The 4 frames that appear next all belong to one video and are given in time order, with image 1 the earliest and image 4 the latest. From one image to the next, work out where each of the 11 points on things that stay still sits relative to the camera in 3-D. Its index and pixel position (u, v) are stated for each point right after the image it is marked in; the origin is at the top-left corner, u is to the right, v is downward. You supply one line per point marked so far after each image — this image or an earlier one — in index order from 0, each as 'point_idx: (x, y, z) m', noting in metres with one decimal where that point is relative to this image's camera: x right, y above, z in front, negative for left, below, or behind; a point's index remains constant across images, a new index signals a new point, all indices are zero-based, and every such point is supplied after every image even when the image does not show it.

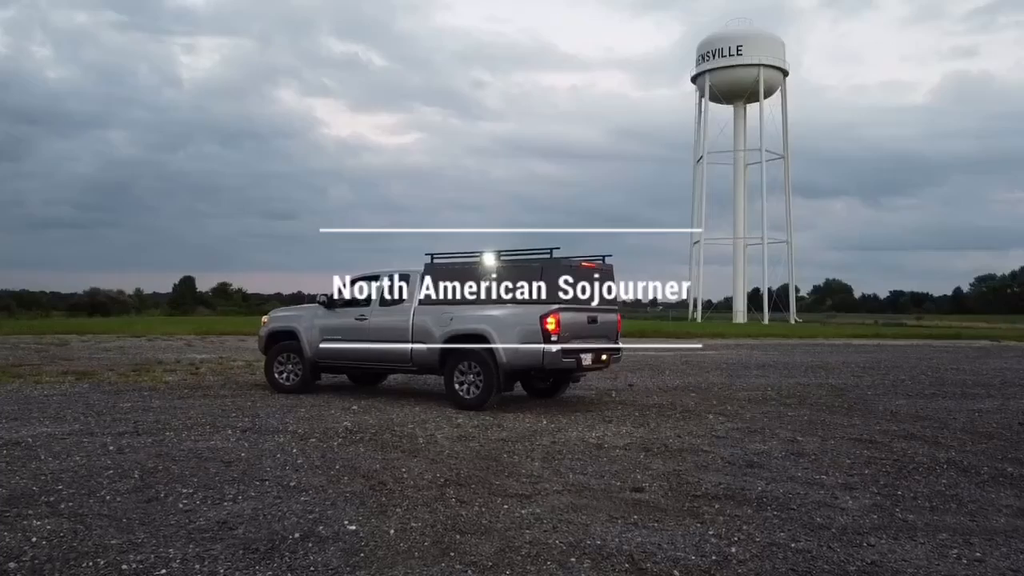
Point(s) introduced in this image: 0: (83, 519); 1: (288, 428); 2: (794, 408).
0: (-2.7, -1.4, +5.4) m
1: (-2.5, -1.5, +9.5) m
2: (+4.0, -1.7, +12.5) m
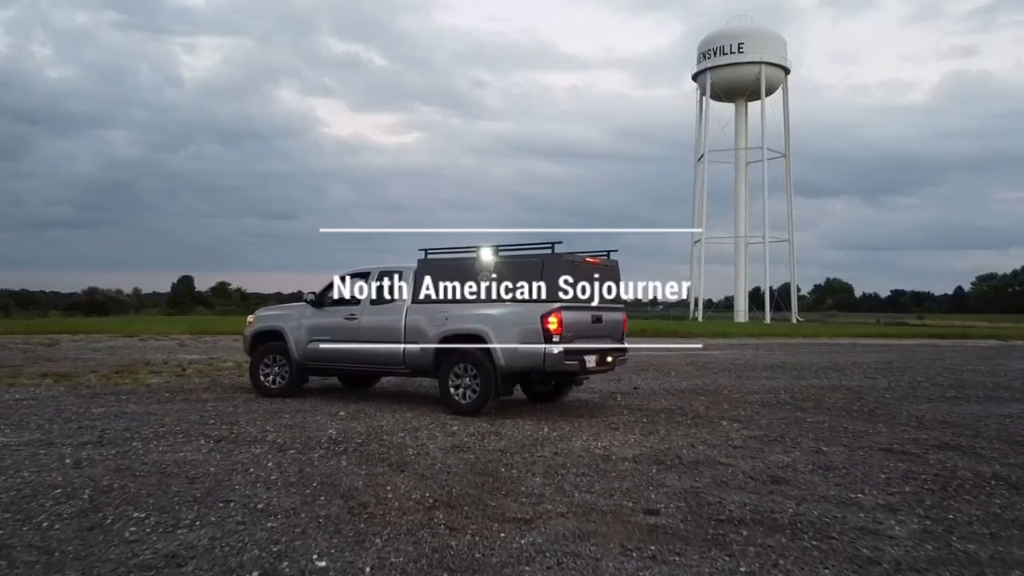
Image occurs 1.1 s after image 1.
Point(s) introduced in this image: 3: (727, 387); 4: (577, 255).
0: (-2.7, -1.4, +4.6) m
1: (-2.5, -1.5, +8.8) m
2: (+4.0, -1.7, +11.7) m
3: (+3.9, -1.8, +15.8) m
4: (+0.9, +0.4, +11.2) m
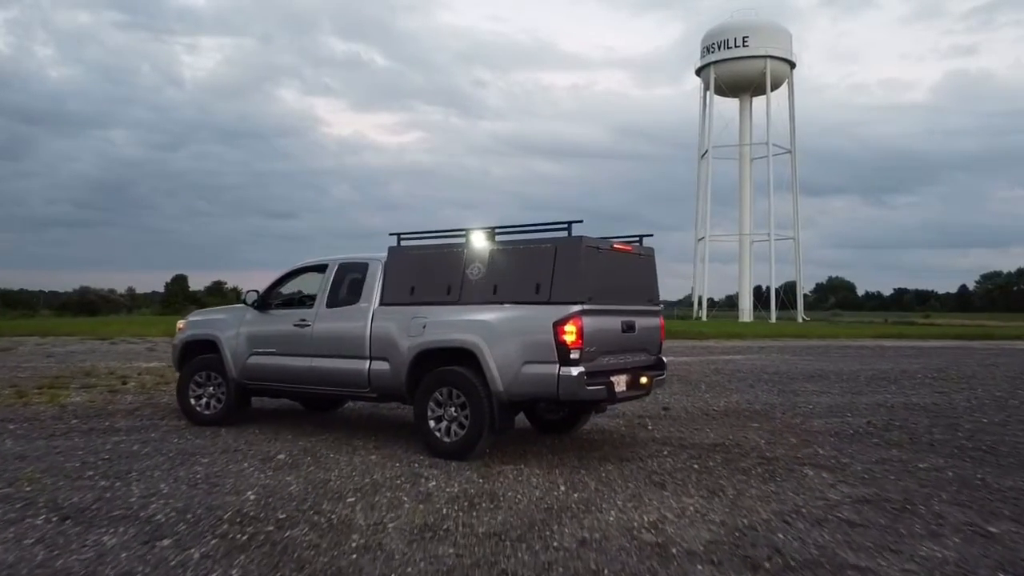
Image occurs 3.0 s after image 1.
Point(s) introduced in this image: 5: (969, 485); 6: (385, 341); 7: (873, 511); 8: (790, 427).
0: (-2.7, -1.4, +1.7) m
1: (-2.5, -1.5, +5.9) m
2: (+4.0, -1.6, +8.8) m
3: (+3.9, -1.8, +12.8) m
4: (+0.9, +0.5, +8.3) m
5: (+3.7, -1.6, +7.0) m
6: (-1.3, -0.5, +8.8) m
7: (+2.5, -1.6, +6.1) m
8: (+3.4, -1.7, +10.6) m
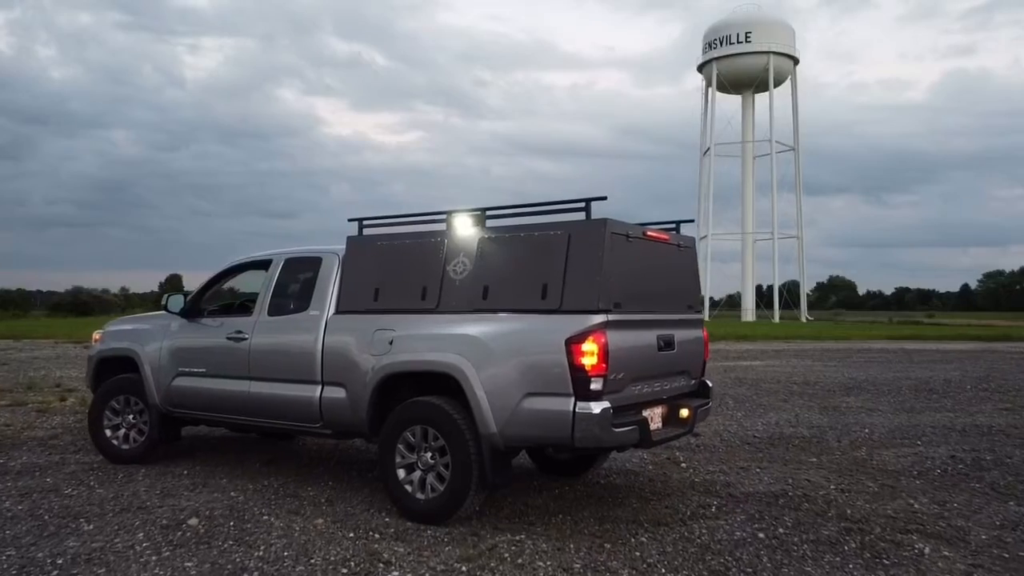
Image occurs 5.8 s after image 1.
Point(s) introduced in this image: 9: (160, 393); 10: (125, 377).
0: (-2.7, -1.4, -0.4) m
1: (-2.5, -1.5, +3.7) m
2: (+4.0, -1.7, +6.6) m
3: (+3.9, -1.8, +10.7) m
4: (+0.8, +0.4, +6.2) m
5: (+3.7, -1.6, +4.9) m
6: (-1.3, -0.6, +6.6) m
7: (+2.5, -1.6, +4.0) m
8: (+3.4, -1.7, +8.5) m
9: (-3.2, -1.0, +7.9) m
10: (-3.7, -0.8, +8.2) m
